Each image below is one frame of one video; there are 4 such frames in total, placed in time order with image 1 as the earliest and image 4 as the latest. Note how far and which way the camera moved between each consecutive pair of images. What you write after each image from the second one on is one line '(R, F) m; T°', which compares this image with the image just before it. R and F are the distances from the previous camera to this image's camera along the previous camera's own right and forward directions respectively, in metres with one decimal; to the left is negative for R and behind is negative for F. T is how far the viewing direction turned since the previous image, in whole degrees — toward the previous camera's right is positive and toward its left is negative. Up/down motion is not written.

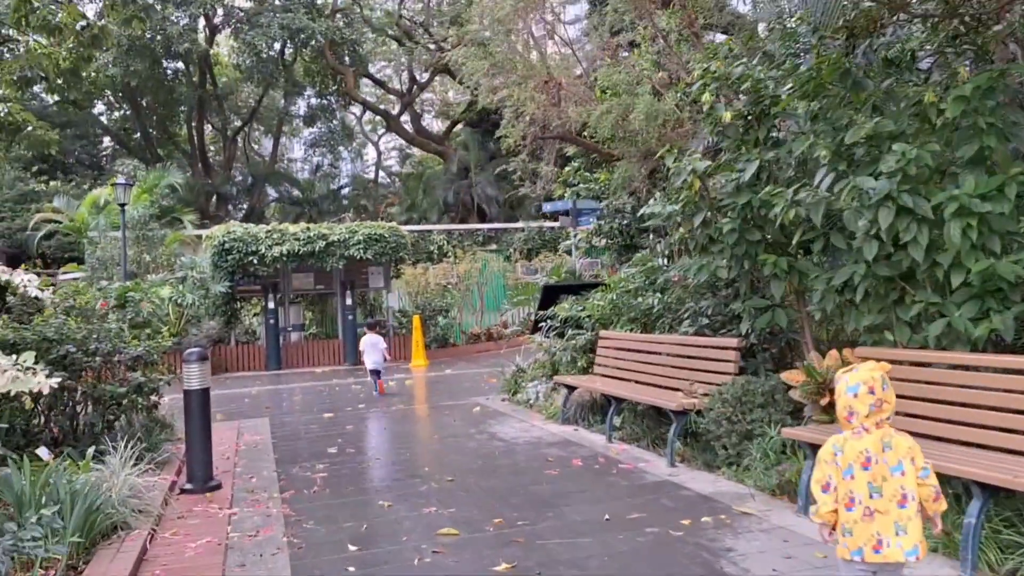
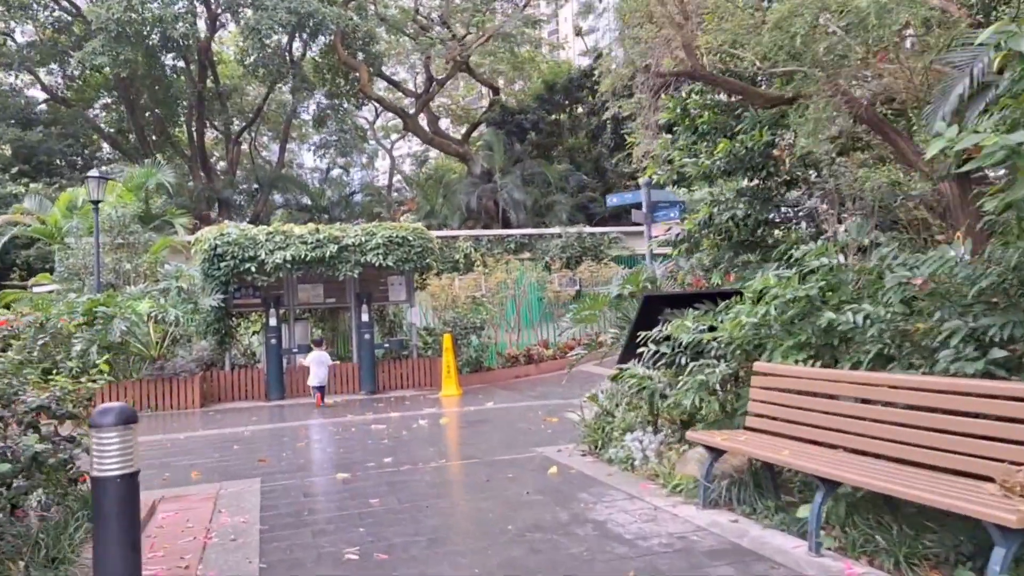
(-0.7, +3.0) m; -1°
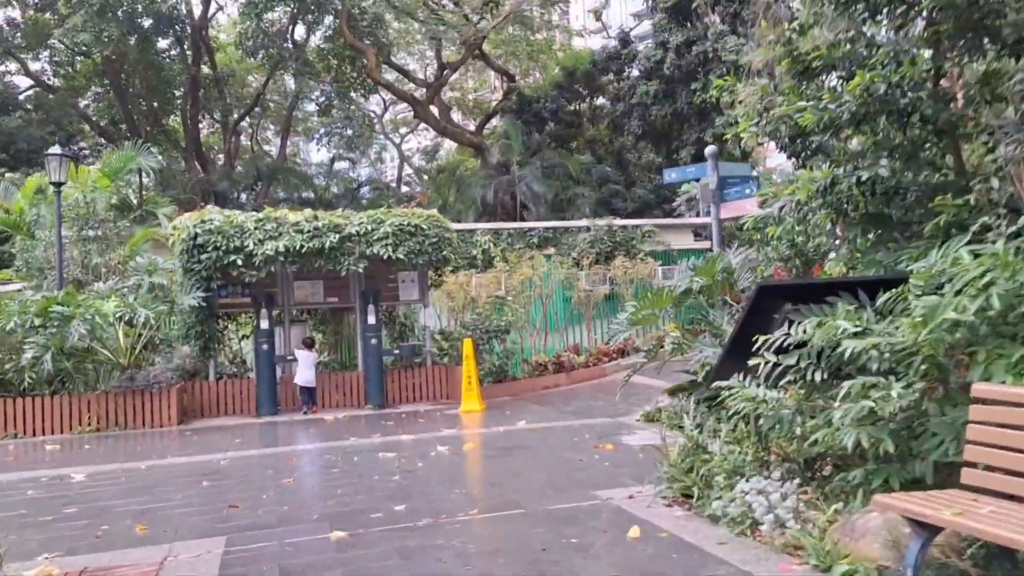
(-0.4, +2.1) m; -1°
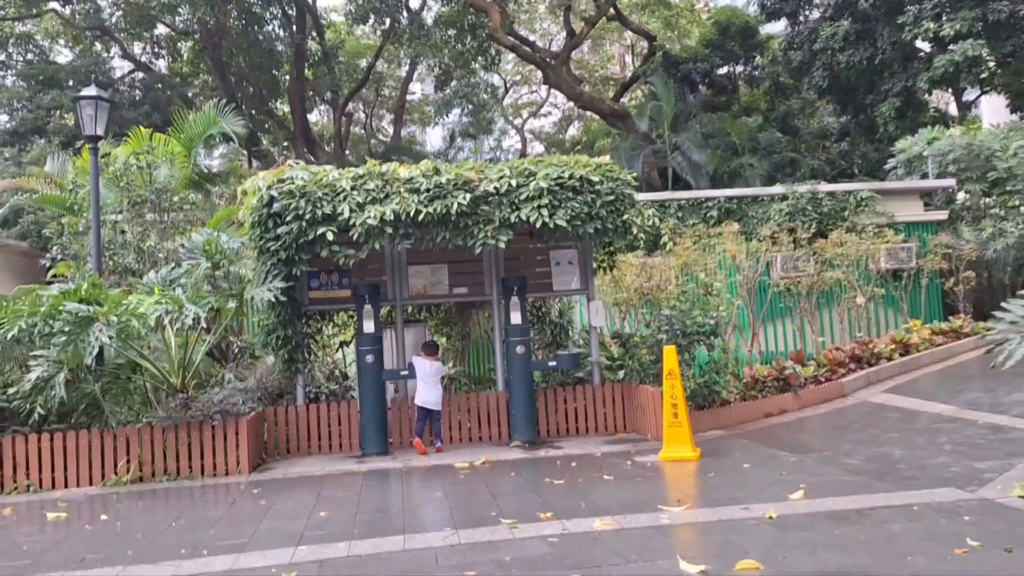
(-1.1, +4.1) m; -8°
